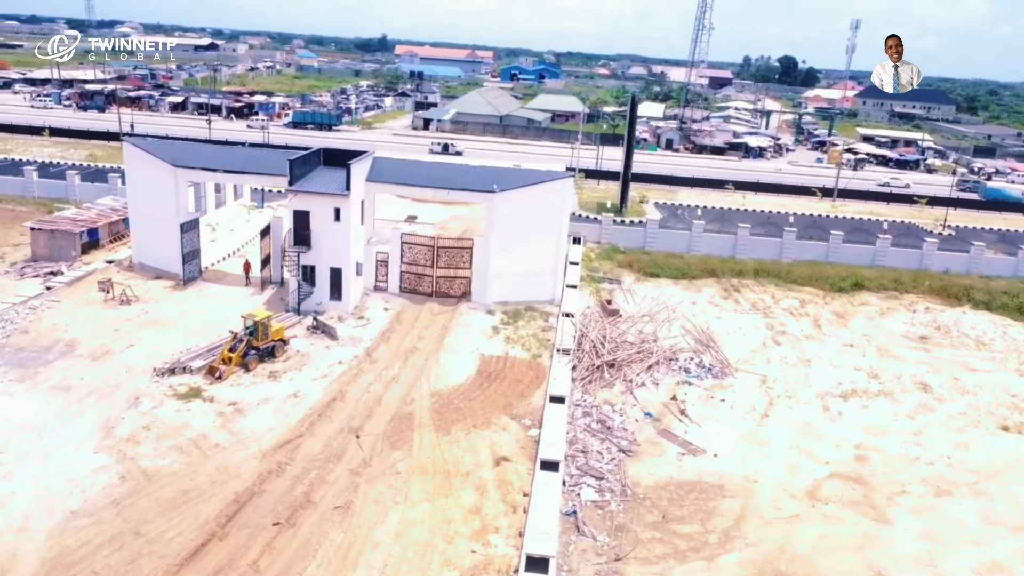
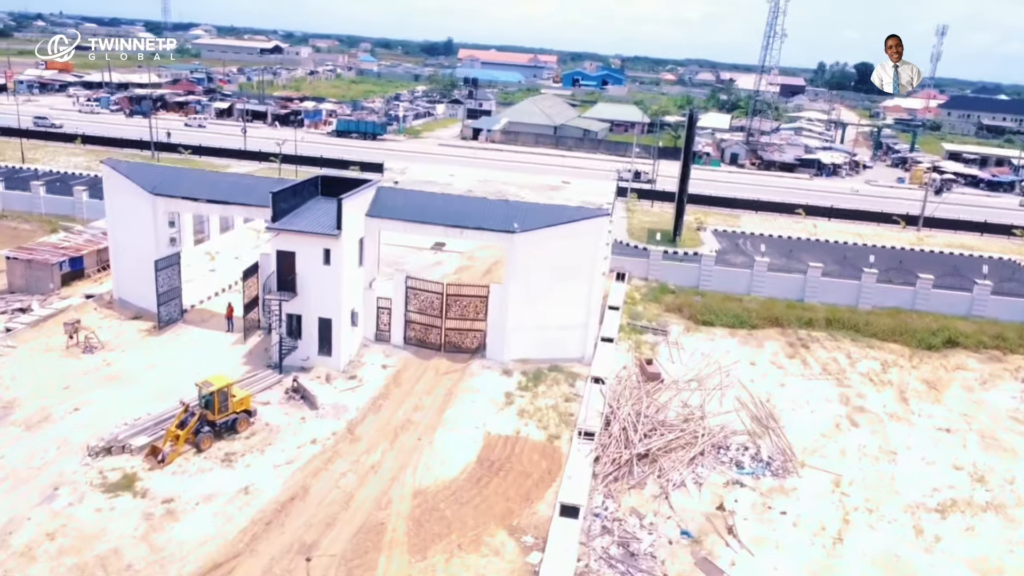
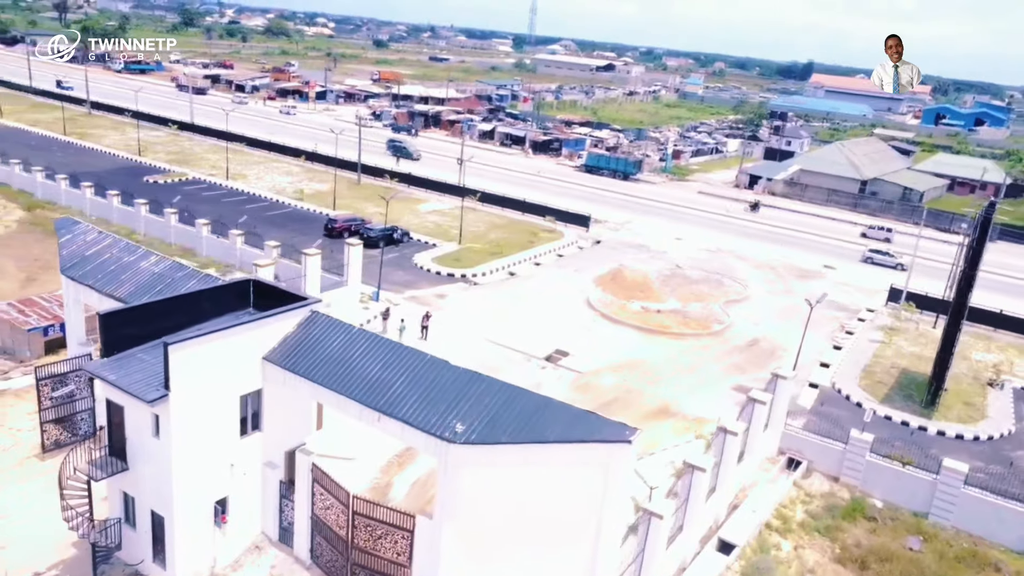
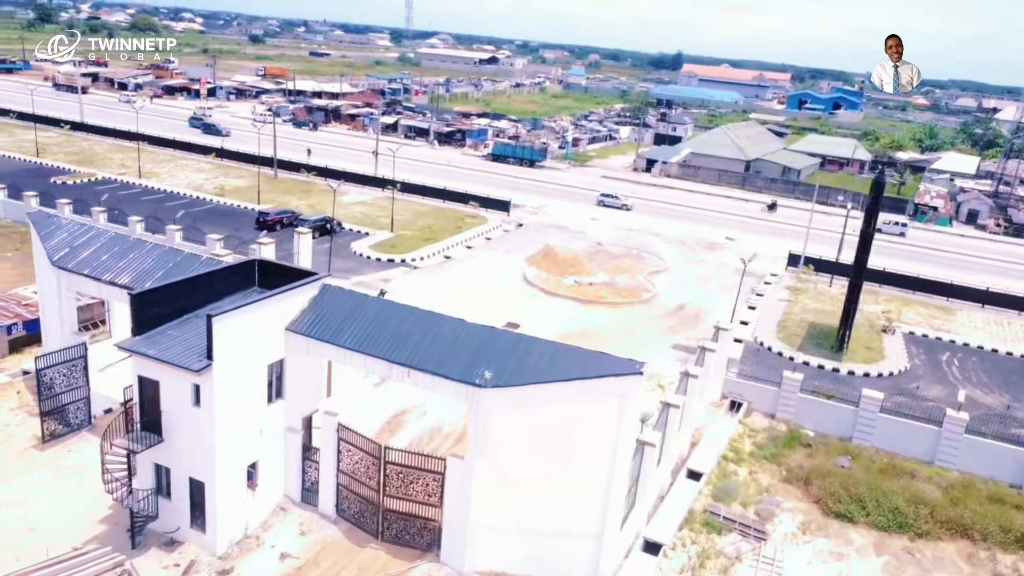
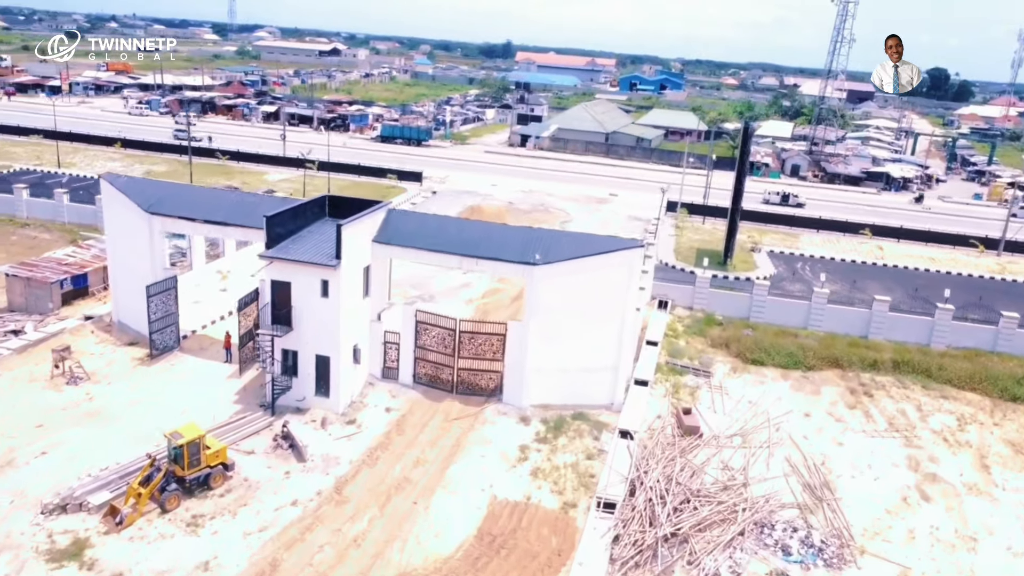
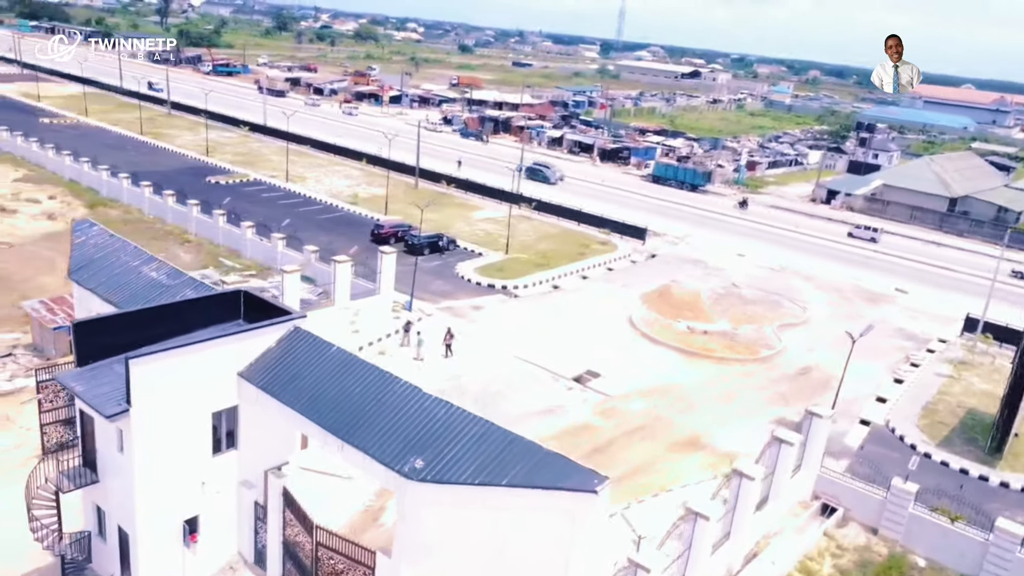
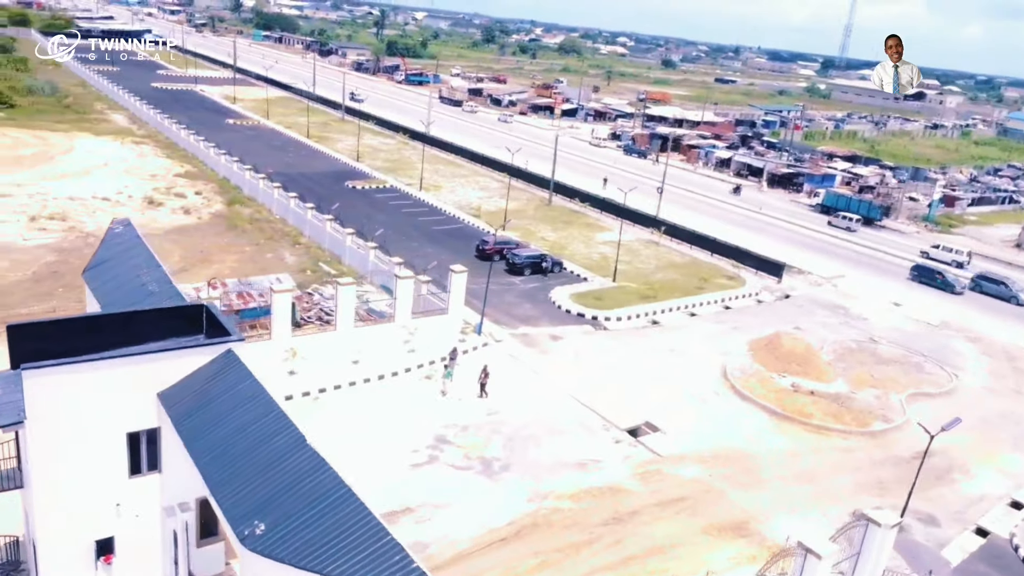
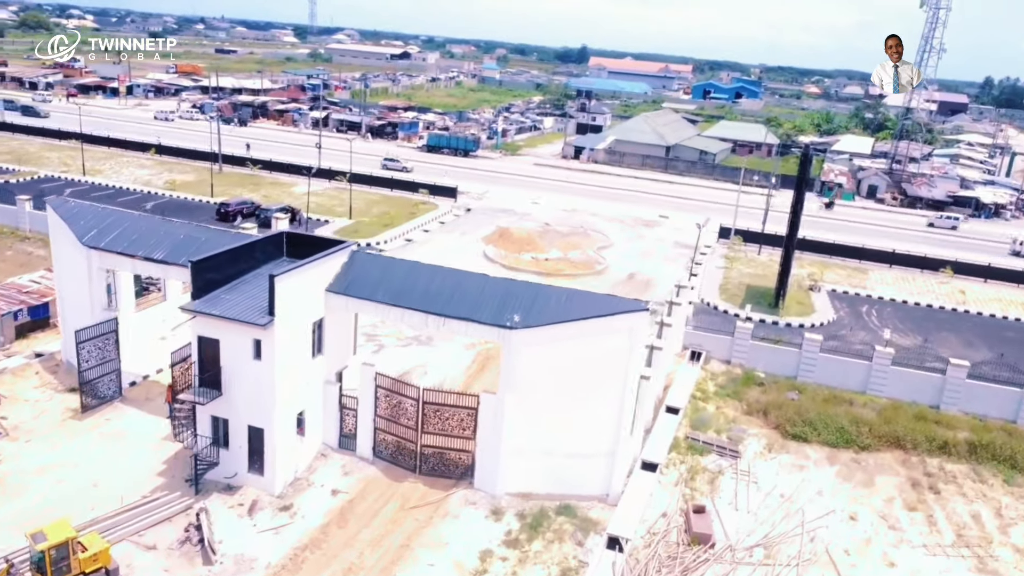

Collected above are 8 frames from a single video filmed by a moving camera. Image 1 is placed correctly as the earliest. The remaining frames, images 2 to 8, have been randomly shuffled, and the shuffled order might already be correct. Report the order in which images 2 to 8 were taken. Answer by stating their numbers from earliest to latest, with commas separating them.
2, 5, 8, 4, 3, 6, 7
